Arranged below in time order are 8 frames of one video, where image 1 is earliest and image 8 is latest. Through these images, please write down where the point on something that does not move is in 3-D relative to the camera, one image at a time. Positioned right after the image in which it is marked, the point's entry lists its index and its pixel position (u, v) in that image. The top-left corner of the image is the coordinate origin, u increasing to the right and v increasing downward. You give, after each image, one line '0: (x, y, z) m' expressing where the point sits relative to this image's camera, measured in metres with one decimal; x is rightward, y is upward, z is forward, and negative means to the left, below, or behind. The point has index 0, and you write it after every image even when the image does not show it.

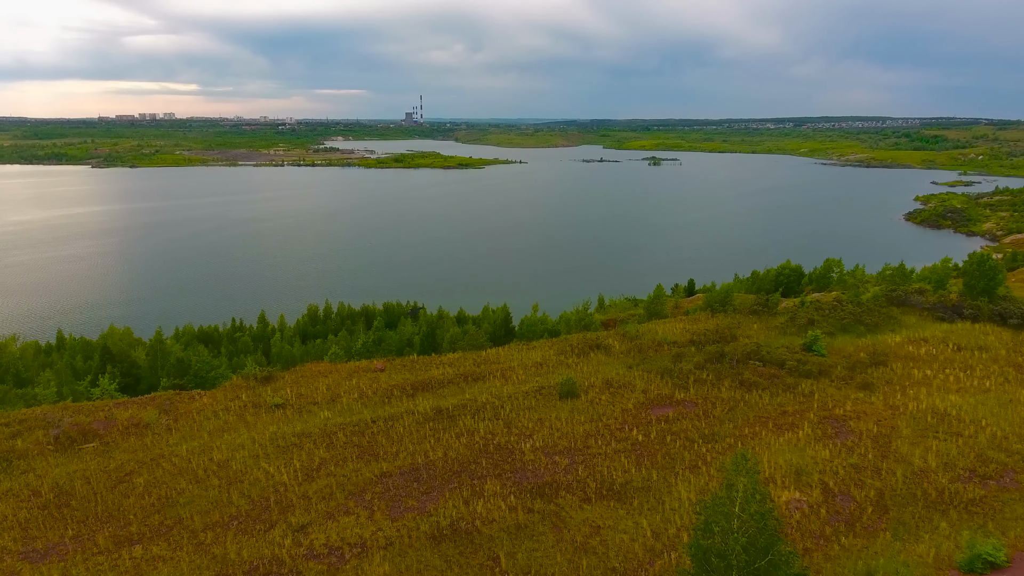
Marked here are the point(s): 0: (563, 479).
0: (+1.2, -4.4, +12.2) m
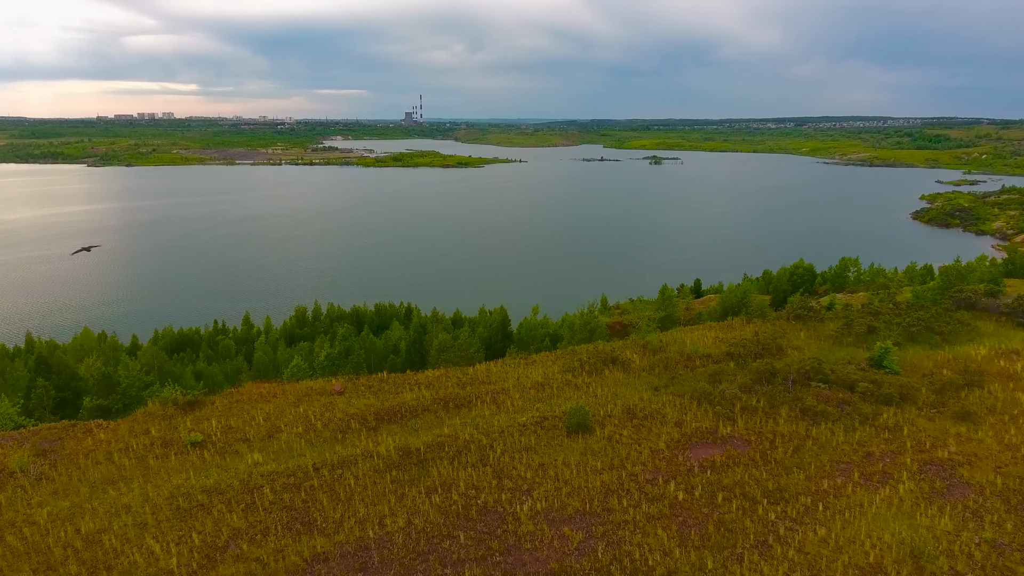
0: (+1.0, -4.4, +8.4) m
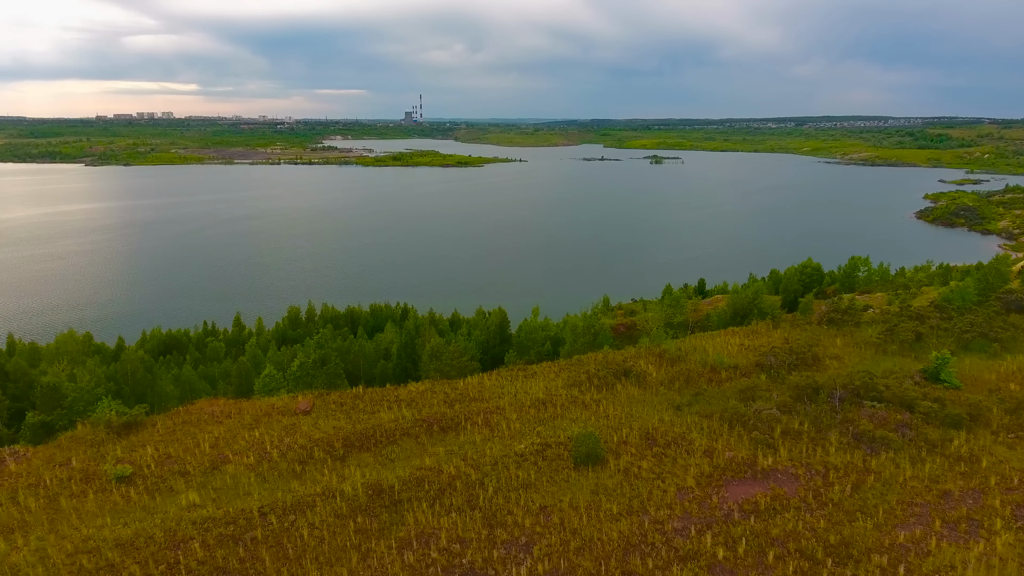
0: (+0.9, -4.4, +6.3) m
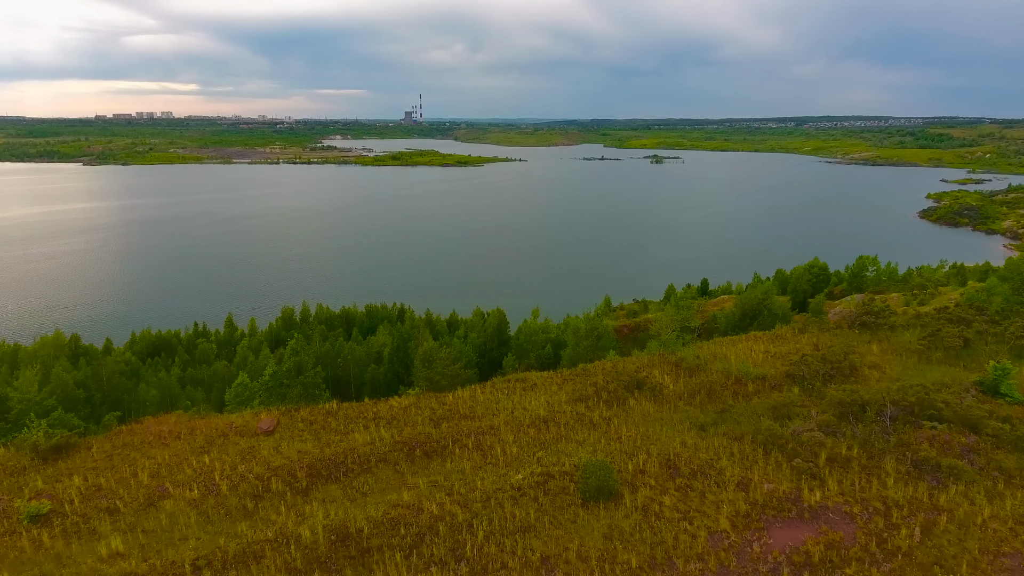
0: (+0.9, -4.4, +4.6) m
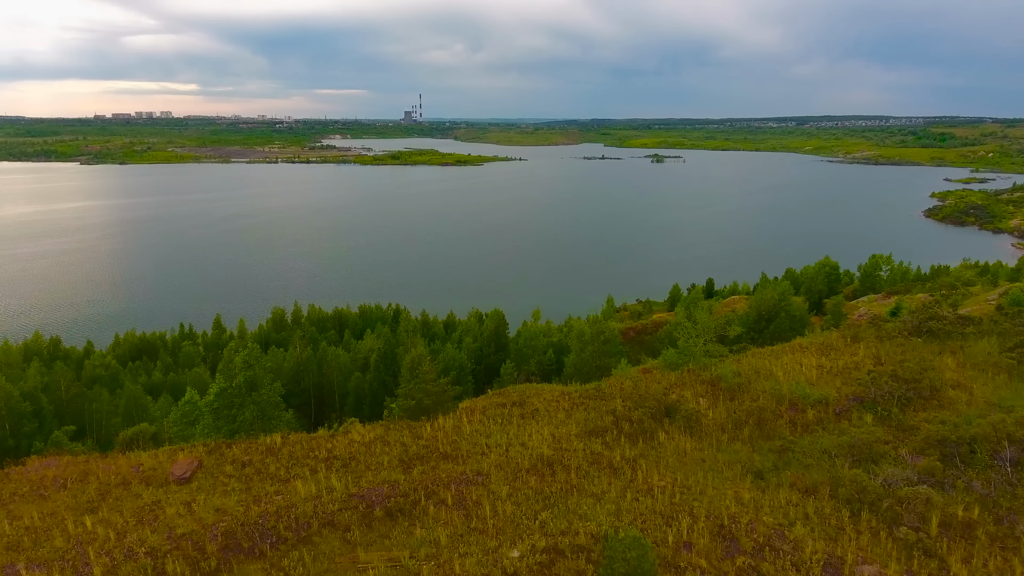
0: (+0.8, -4.4, +2.1) m
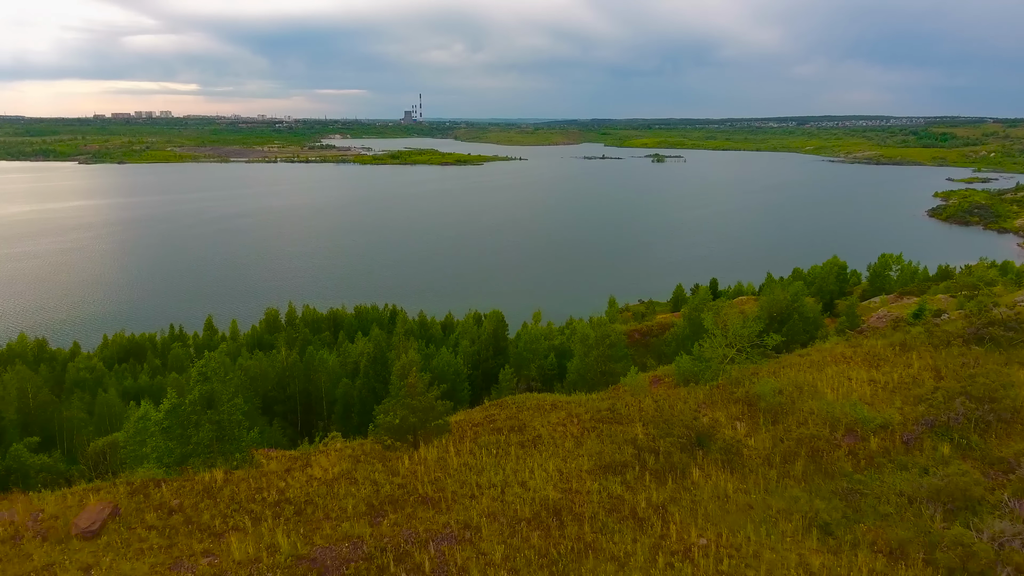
0: (+0.7, -4.4, +0.4) m
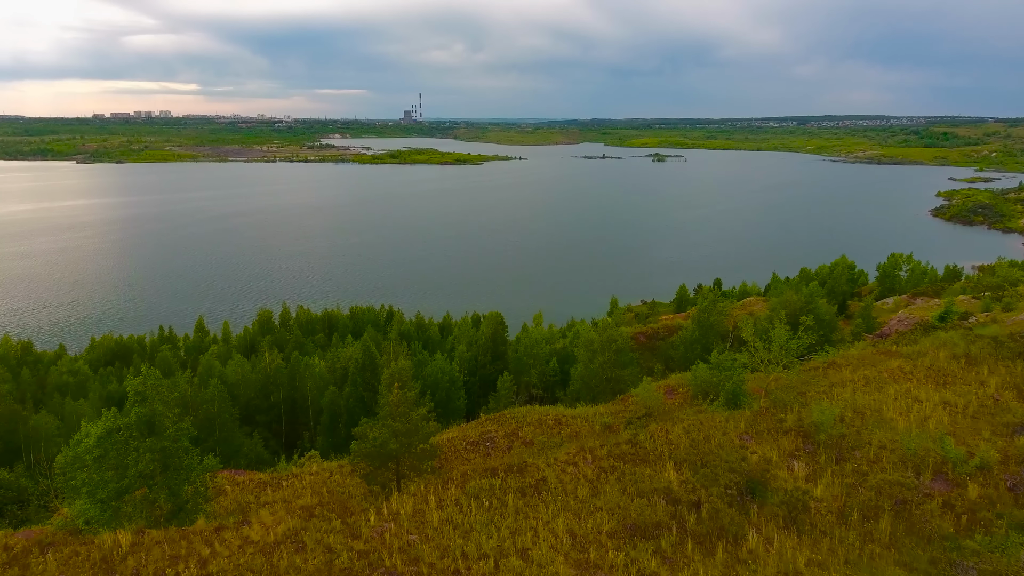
0: (+0.7, -4.5, -1.3) m
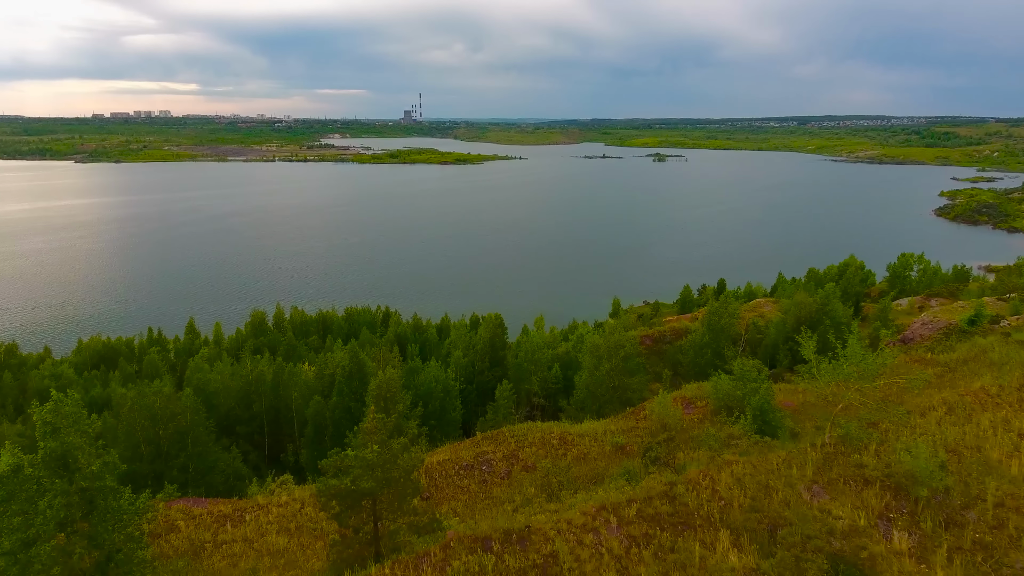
0: (+0.7, -4.5, -3.0) m
